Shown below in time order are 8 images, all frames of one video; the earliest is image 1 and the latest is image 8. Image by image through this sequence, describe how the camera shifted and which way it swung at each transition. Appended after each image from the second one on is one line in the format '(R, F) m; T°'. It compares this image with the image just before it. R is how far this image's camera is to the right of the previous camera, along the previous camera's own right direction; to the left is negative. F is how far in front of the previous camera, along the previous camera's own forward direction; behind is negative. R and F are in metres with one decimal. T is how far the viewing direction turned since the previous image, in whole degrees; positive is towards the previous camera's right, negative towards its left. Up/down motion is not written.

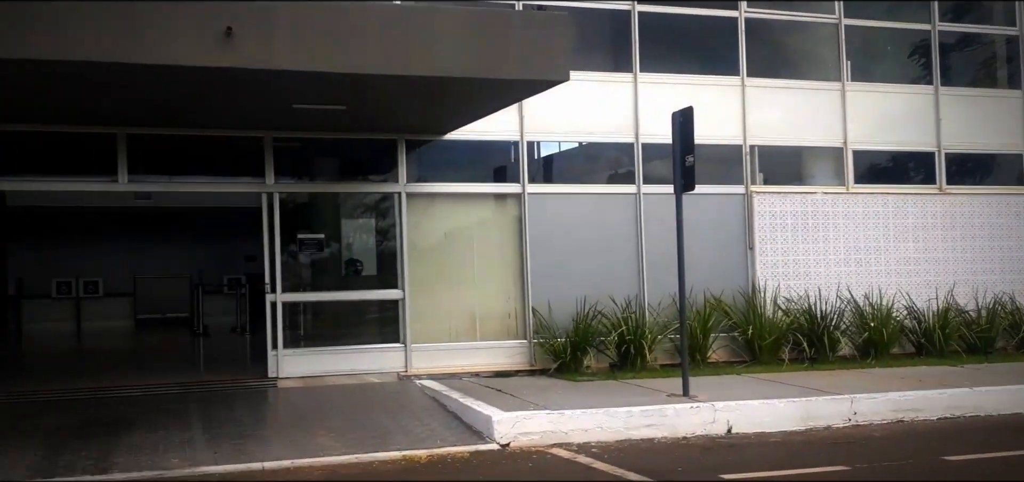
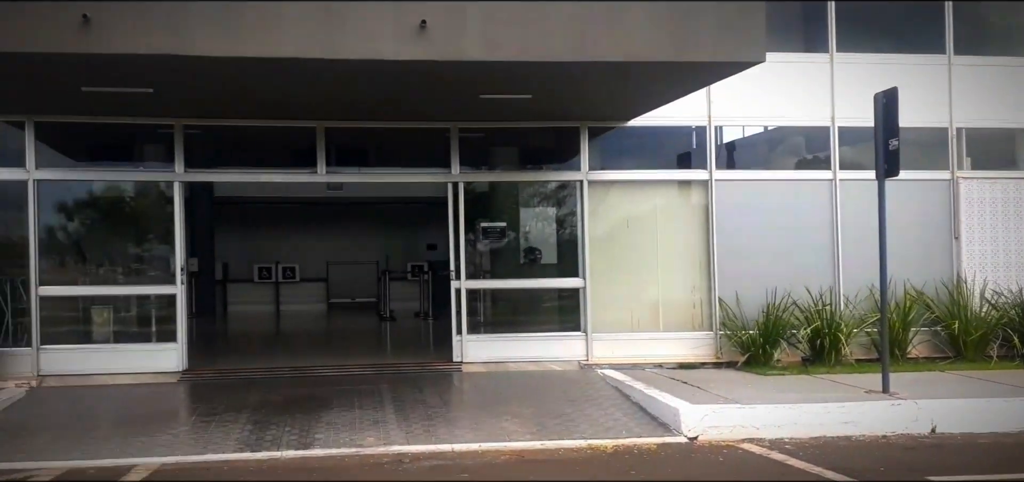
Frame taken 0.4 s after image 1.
(-0.1, +0.1) m; -10°
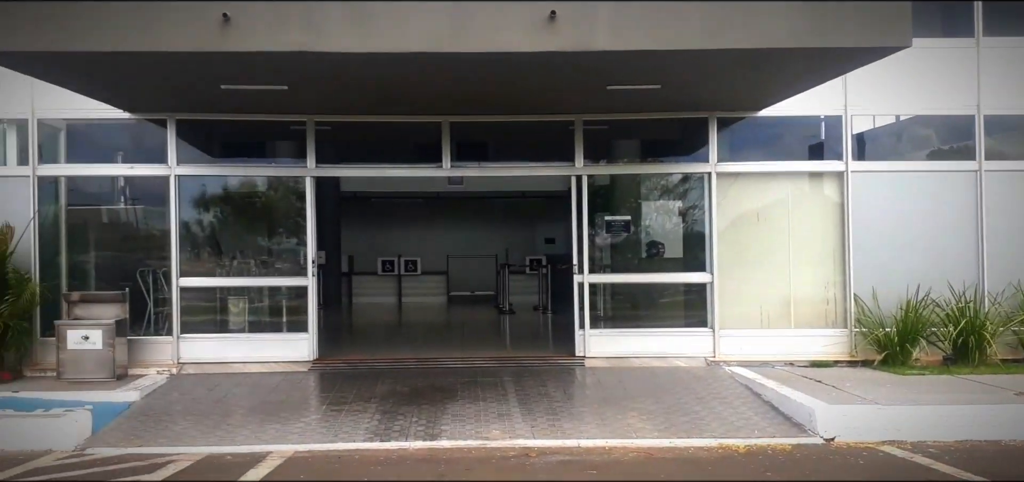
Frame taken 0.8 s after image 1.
(-0.1, +0.1) m; -7°
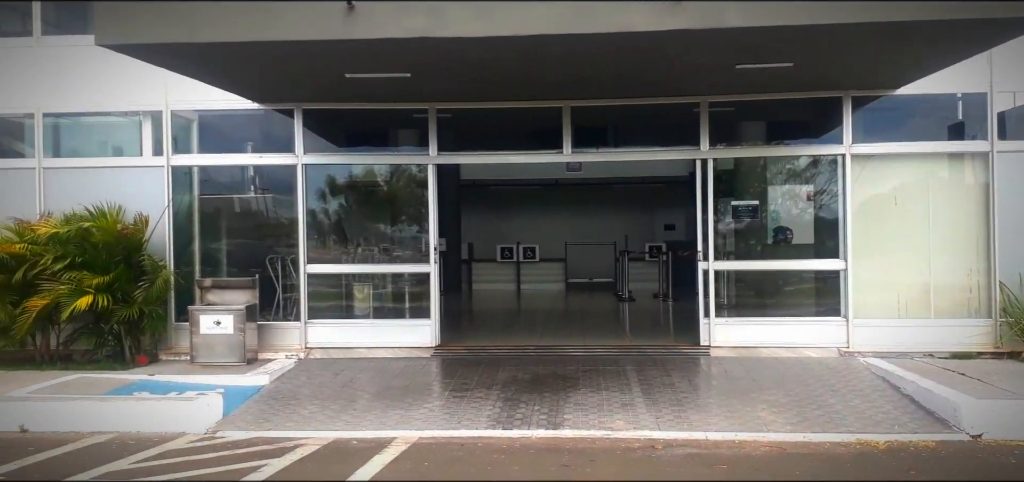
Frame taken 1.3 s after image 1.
(0.0, +0.1) m; -7°
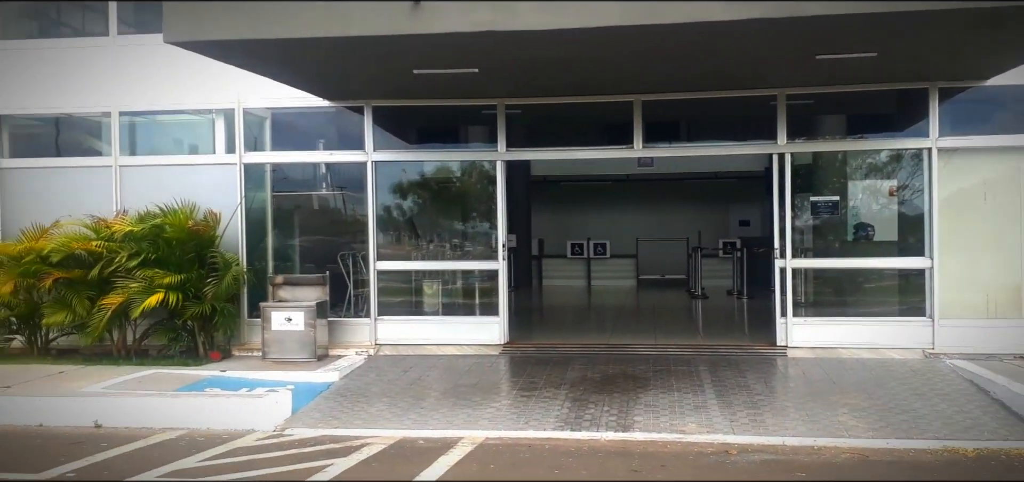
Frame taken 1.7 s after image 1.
(0.0, +0.1) m; -4°
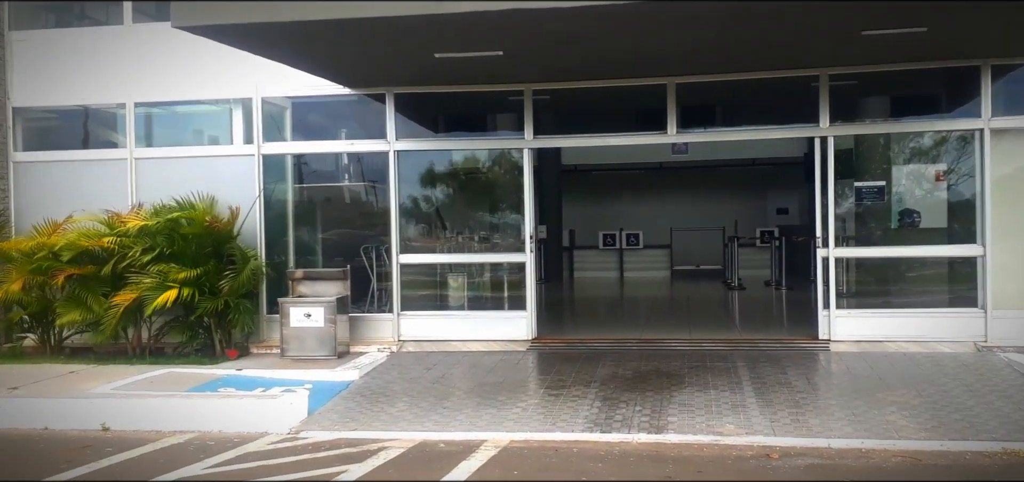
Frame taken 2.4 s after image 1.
(+0.1, +0.4) m; -2°
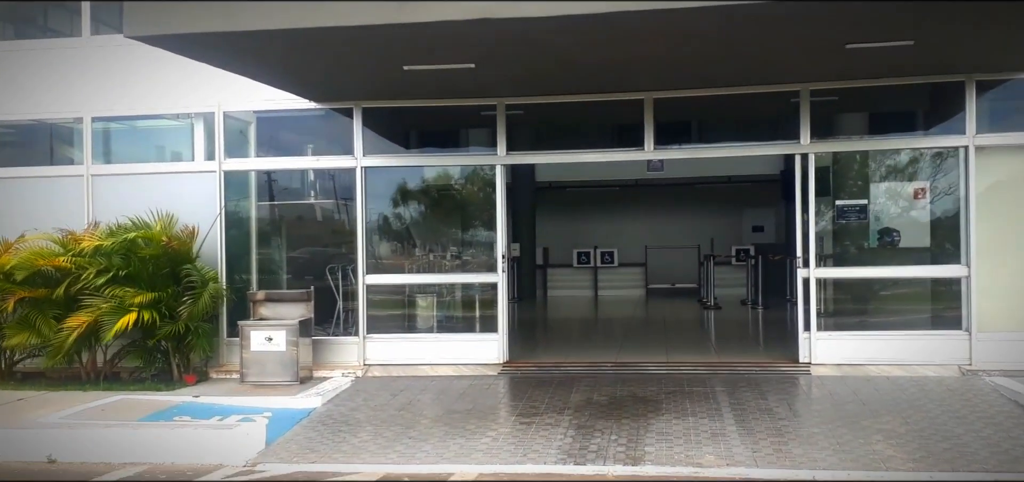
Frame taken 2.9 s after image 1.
(0.0, +0.3) m; +1°
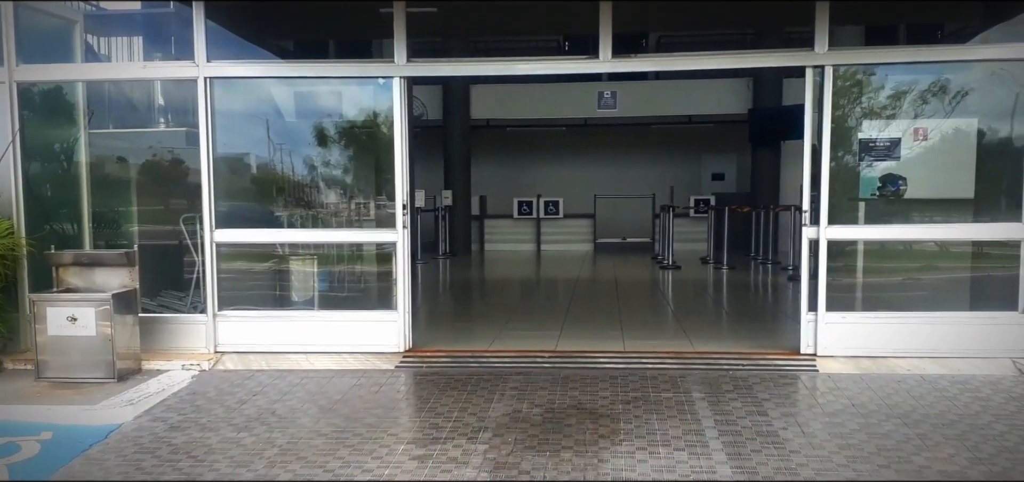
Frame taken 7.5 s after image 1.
(+0.3, +2.2) m; +3°
